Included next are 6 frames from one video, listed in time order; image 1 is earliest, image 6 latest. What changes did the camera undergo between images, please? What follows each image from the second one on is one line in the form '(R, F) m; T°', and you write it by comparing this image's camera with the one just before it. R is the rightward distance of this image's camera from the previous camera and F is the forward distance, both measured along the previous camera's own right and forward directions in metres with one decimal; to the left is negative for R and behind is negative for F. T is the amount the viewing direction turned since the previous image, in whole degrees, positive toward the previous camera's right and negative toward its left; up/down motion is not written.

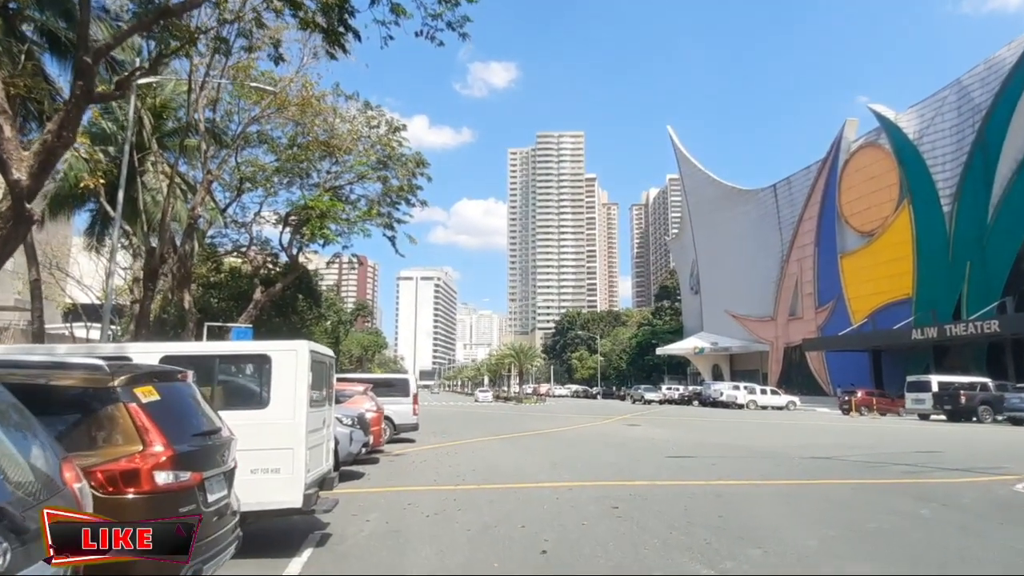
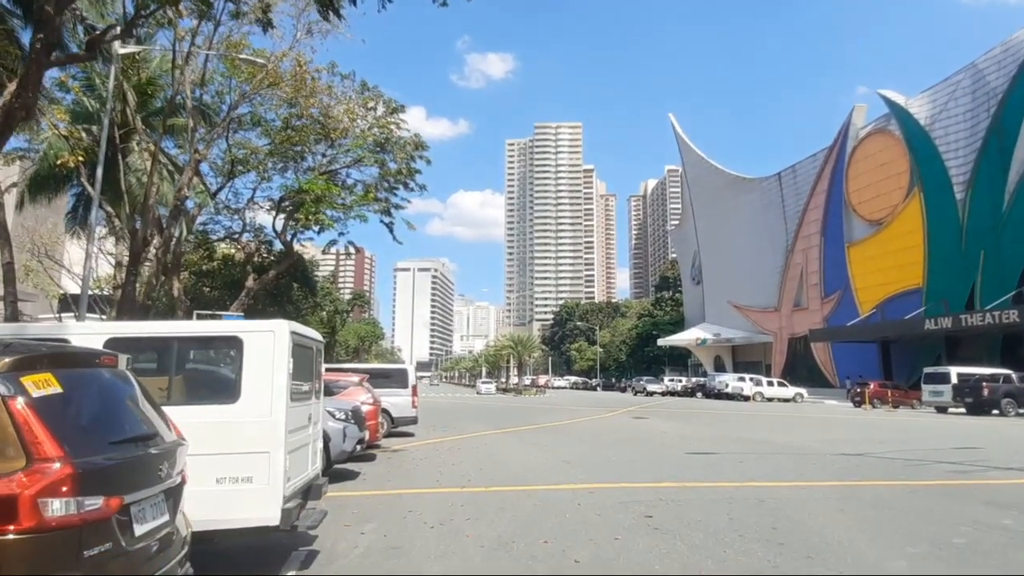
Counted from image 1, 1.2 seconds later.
(-0.2, +1.1) m; 0°
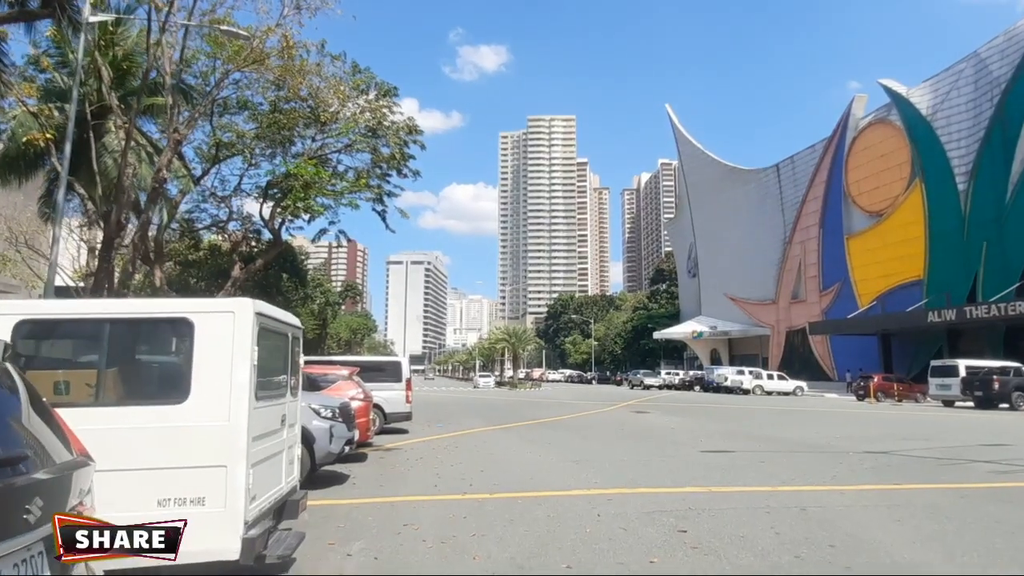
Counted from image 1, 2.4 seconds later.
(-0.1, +1.0) m; +1°
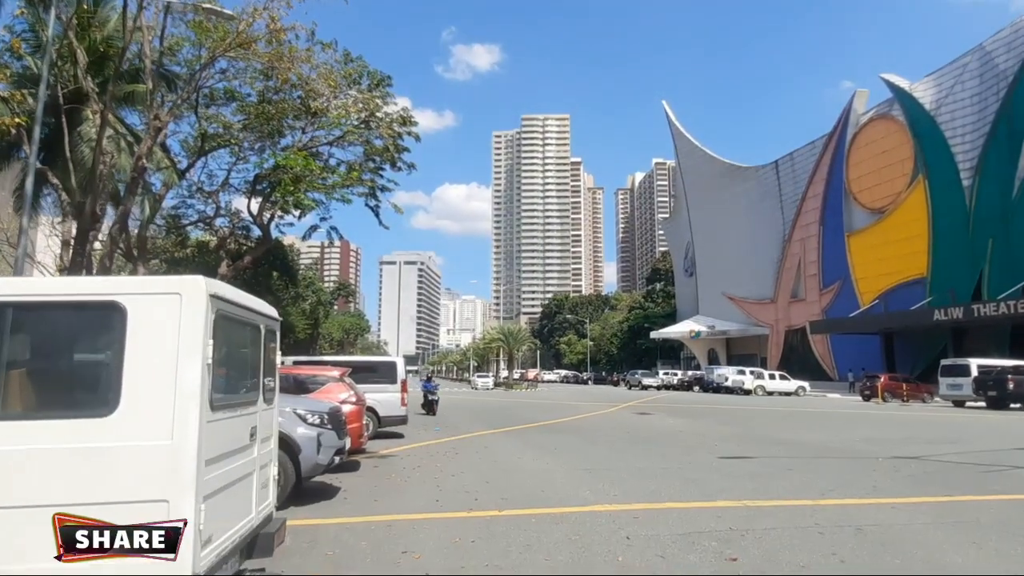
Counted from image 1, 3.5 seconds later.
(-0.2, +0.9) m; +1°
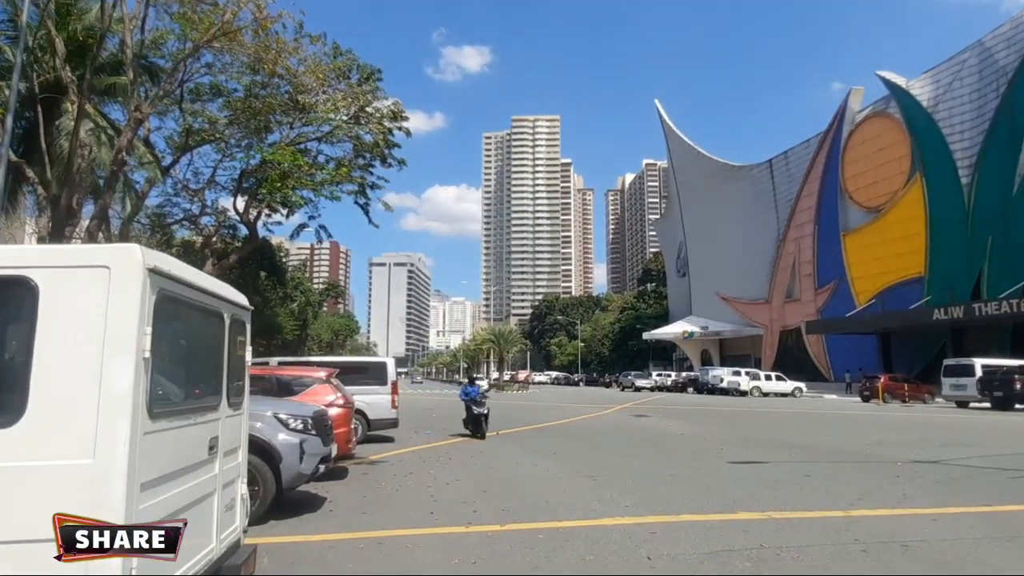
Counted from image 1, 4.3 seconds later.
(-0.1, +0.6) m; +1°
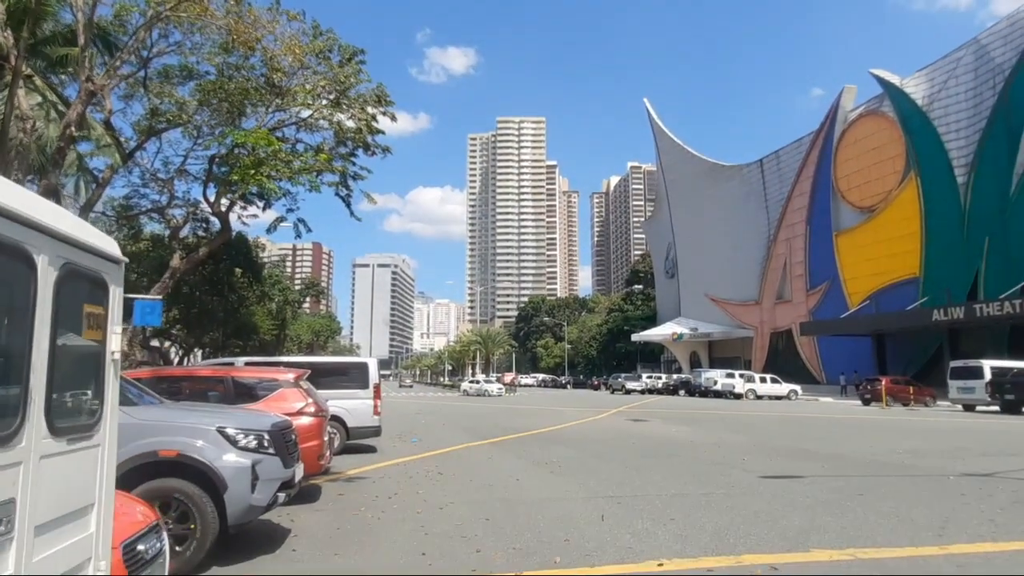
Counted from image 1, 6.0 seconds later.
(-0.2, +1.4) m; +1°
